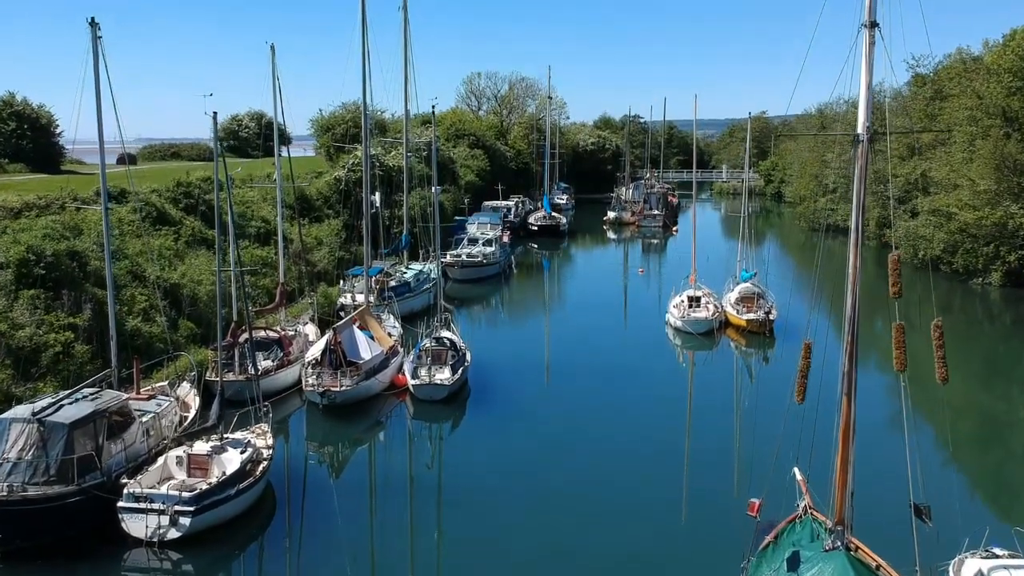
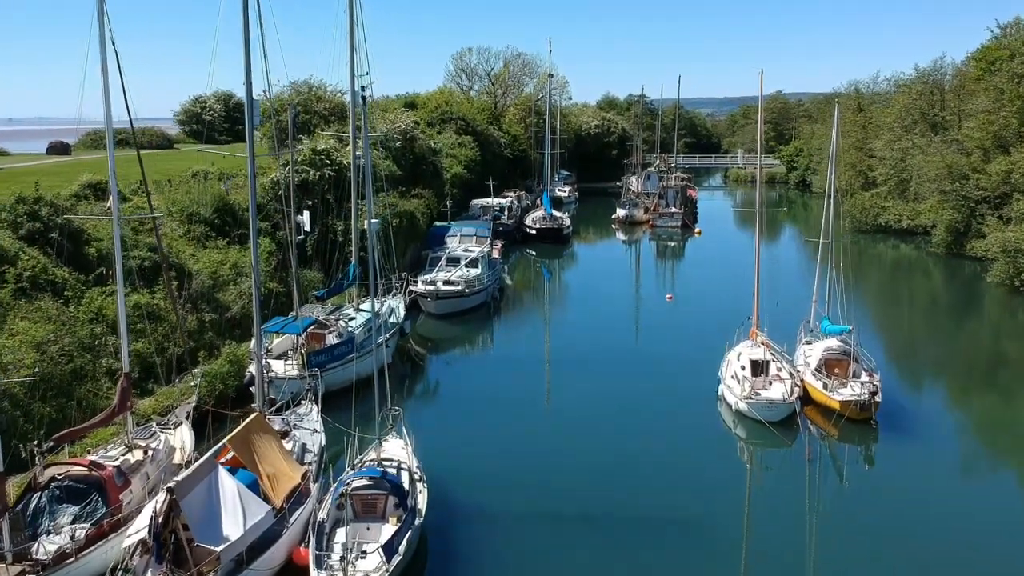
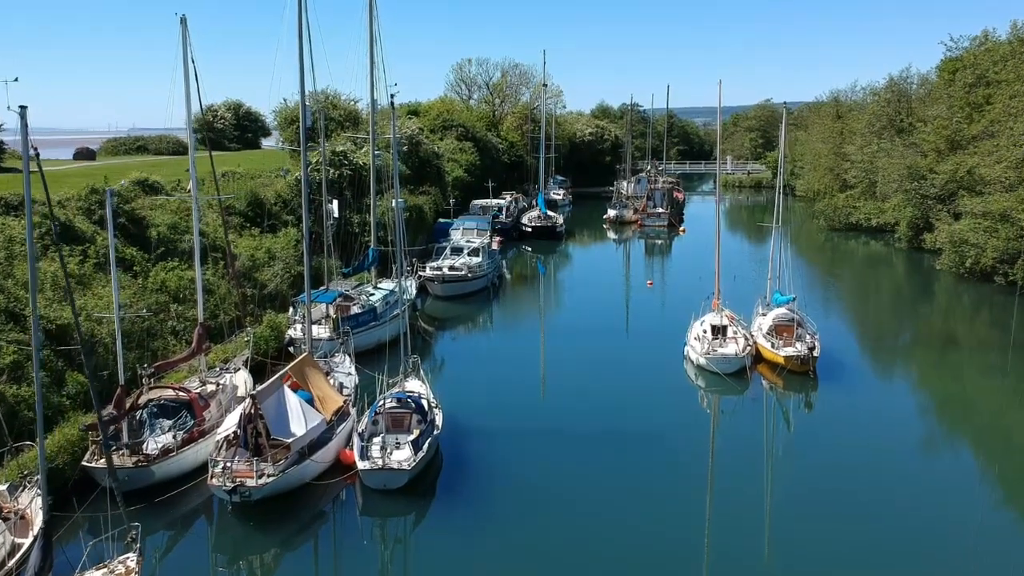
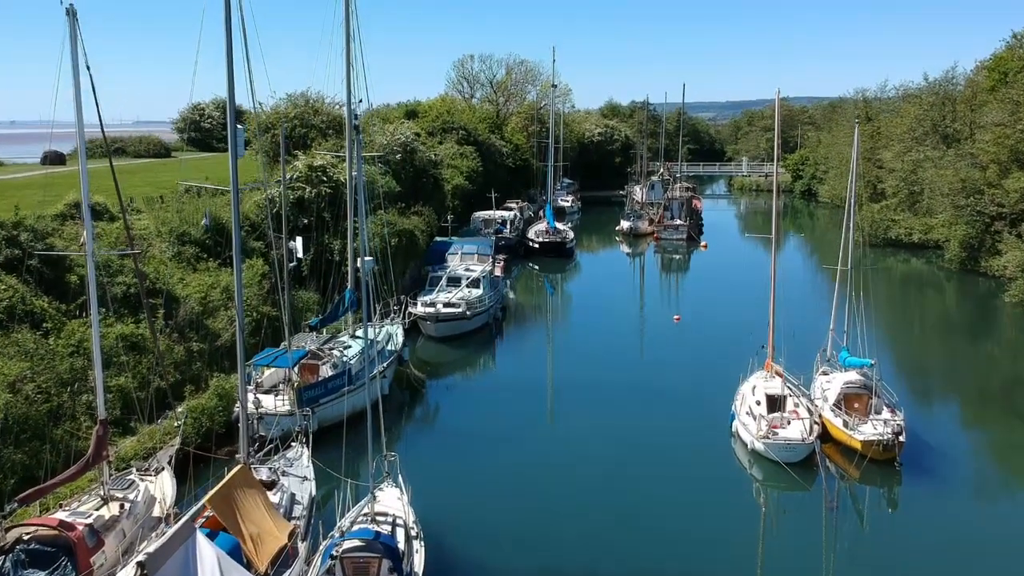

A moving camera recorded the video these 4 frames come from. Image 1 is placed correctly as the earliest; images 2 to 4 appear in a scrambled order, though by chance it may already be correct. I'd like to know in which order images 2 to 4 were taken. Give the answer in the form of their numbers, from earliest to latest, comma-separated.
3, 2, 4
